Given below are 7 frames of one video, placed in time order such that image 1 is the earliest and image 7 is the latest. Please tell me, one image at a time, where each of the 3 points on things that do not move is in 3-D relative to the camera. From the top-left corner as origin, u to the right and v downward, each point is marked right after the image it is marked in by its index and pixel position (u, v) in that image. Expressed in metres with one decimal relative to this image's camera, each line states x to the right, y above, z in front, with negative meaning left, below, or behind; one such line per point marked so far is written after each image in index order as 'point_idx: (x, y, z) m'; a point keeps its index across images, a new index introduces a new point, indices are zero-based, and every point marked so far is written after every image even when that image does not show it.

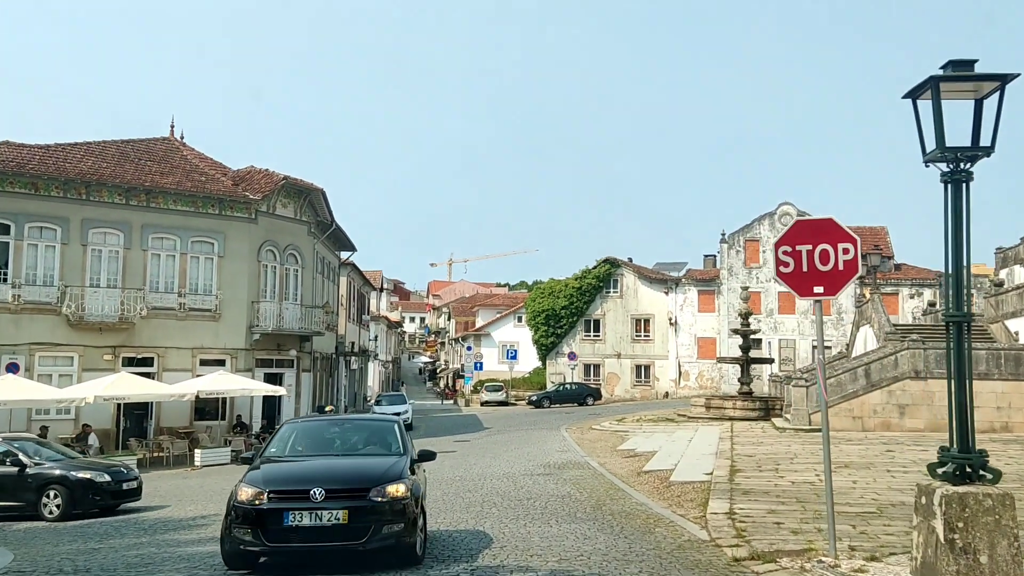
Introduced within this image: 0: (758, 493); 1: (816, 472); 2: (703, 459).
0: (+3.3, -2.8, +11.9) m
1: (+4.9, -3.0, +14.2) m
2: (+3.8, -3.4, +17.5) m
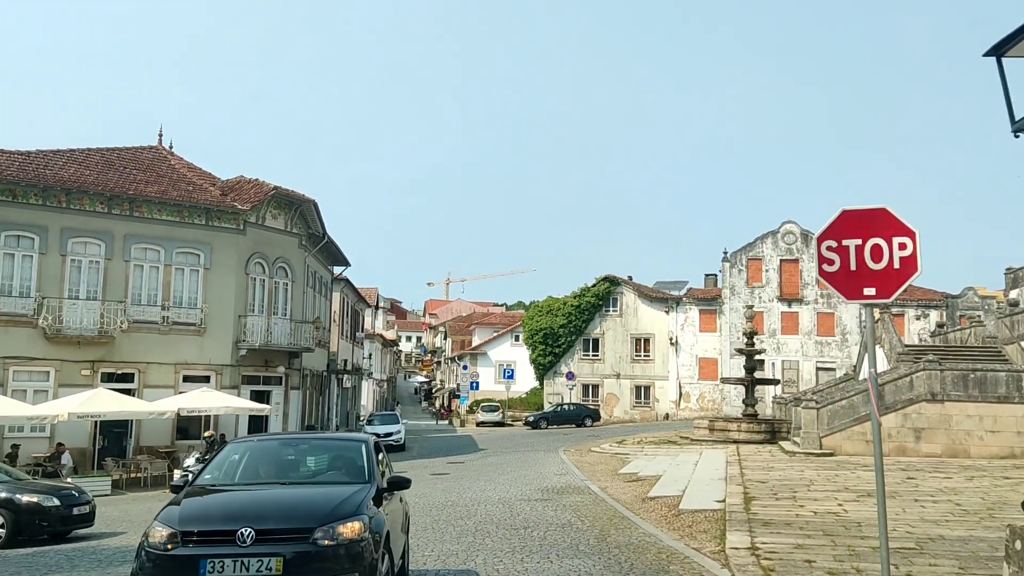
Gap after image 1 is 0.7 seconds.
0: (+3.3, -2.9, +10.8) m
1: (+4.9, -3.2, +13.1) m
2: (+3.7, -3.7, +16.4) m
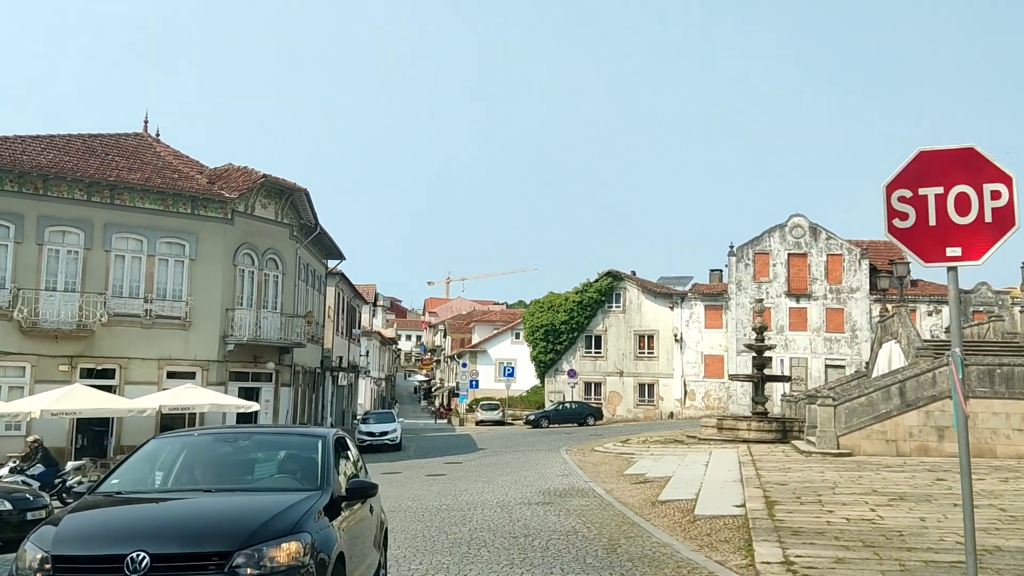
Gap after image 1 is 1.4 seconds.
0: (+3.3, -2.7, +9.6) m
1: (+4.8, -3.0, +11.9) m
2: (+3.7, -3.4, +15.2) m
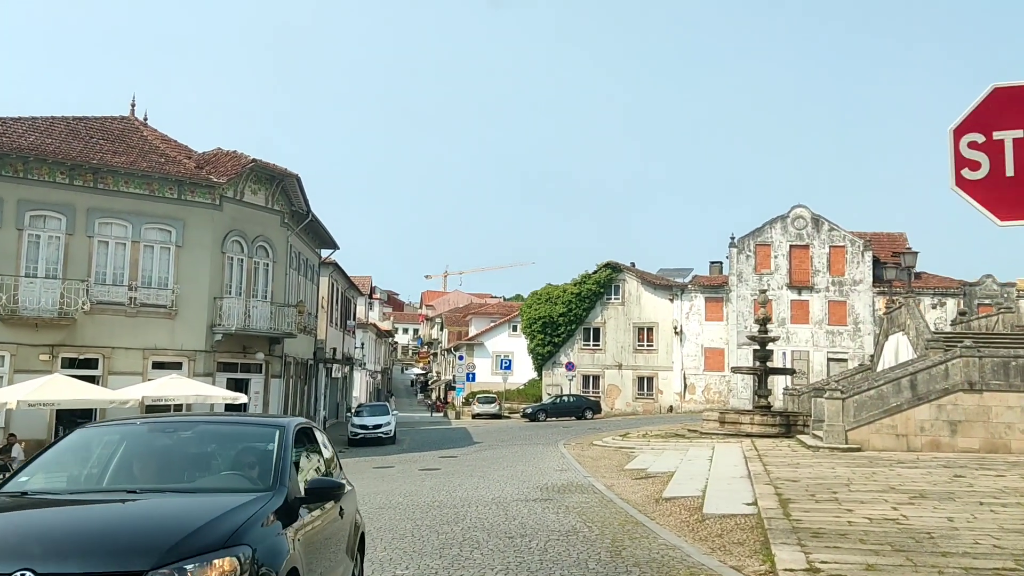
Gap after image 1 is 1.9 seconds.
0: (+3.2, -2.5, +8.8) m
1: (+4.8, -2.7, +11.2) m
2: (+3.7, -3.2, +14.4) m
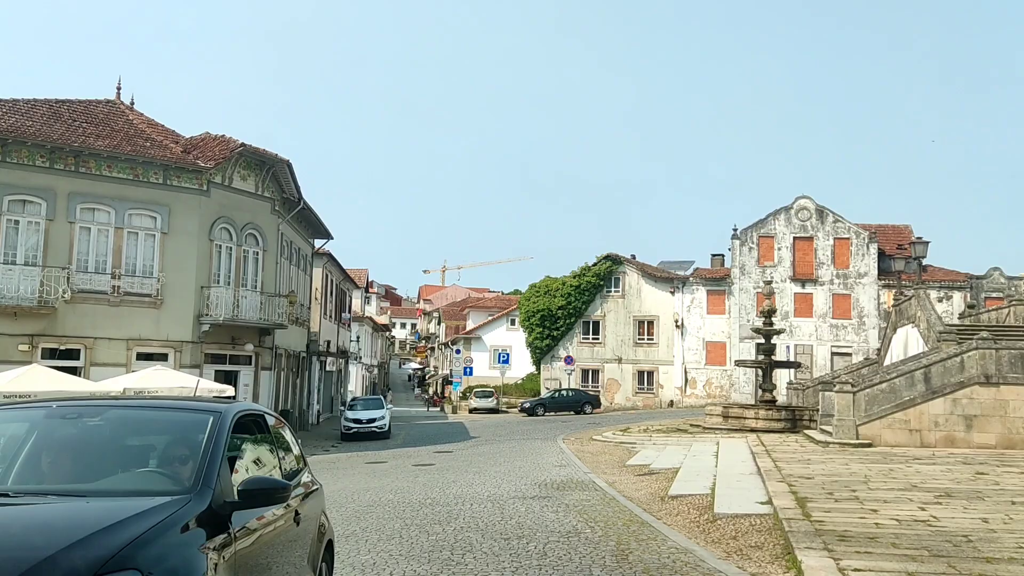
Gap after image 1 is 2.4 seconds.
0: (+3.2, -2.3, +8.0) m
1: (+4.7, -2.5, +10.3) m
2: (+3.6, -3.0, +13.6) m
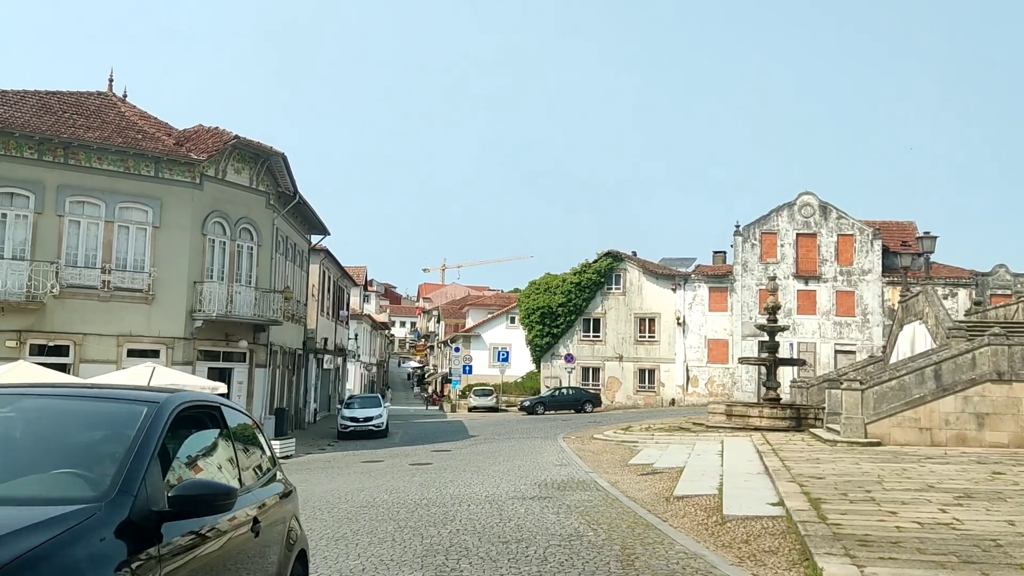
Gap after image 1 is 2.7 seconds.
0: (+3.2, -2.2, +7.5) m
1: (+4.7, -2.4, +9.8) m
2: (+3.6, -2.9, +13.1) m
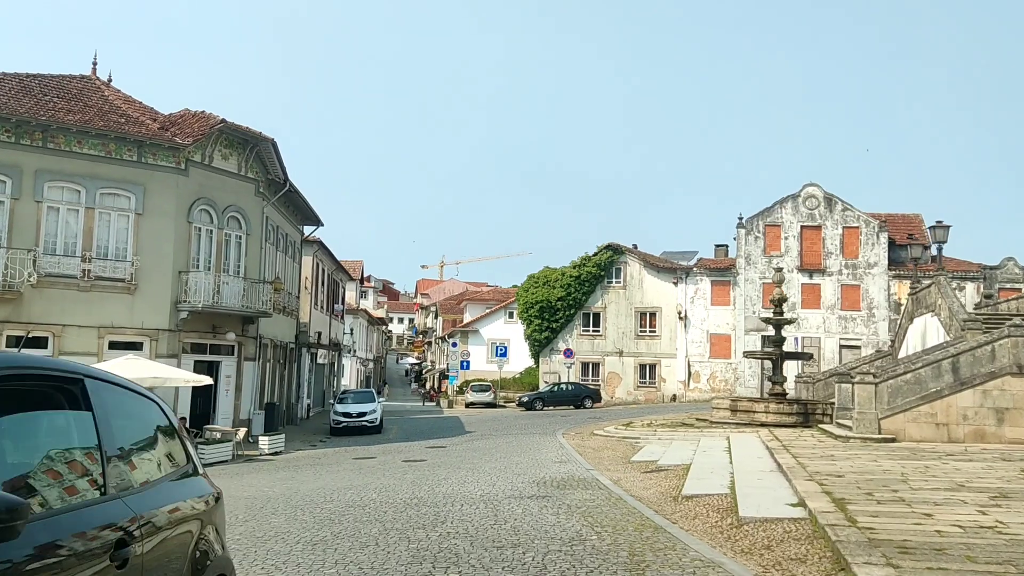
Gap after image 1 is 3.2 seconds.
0: (+3.1, -2.0, +6.6) m
1: (+4.7, -2.2, +9.0) m
2: (+3.5, -2.7, +12.2) m
